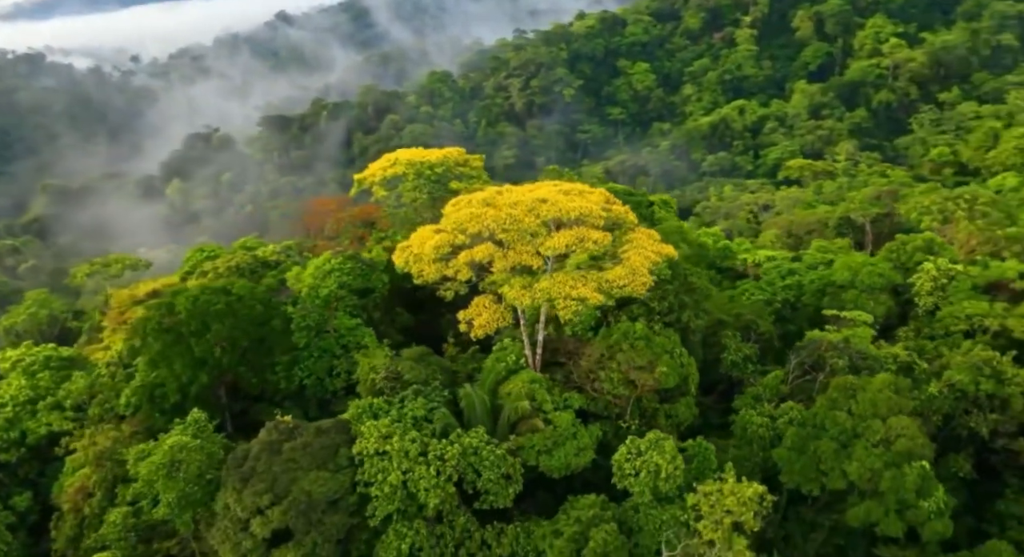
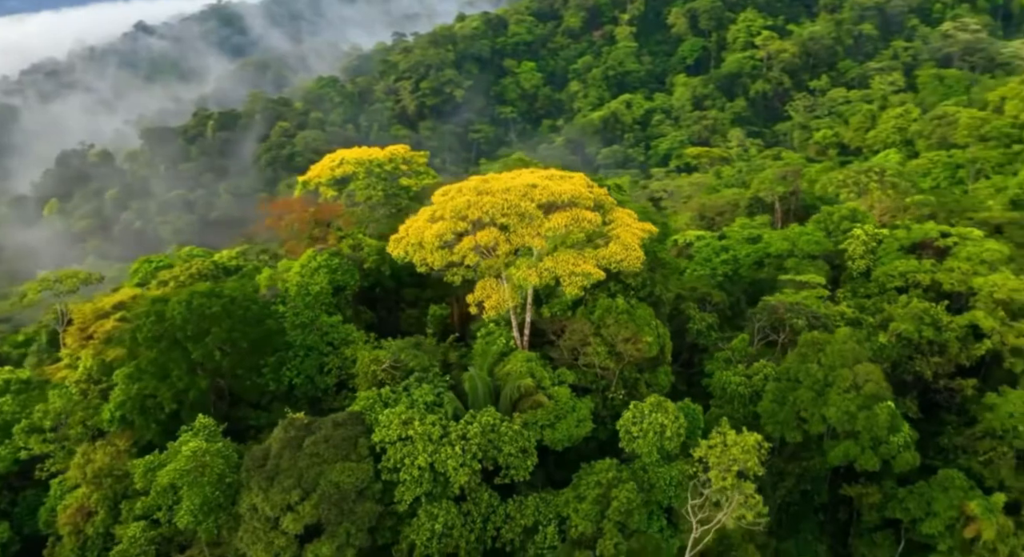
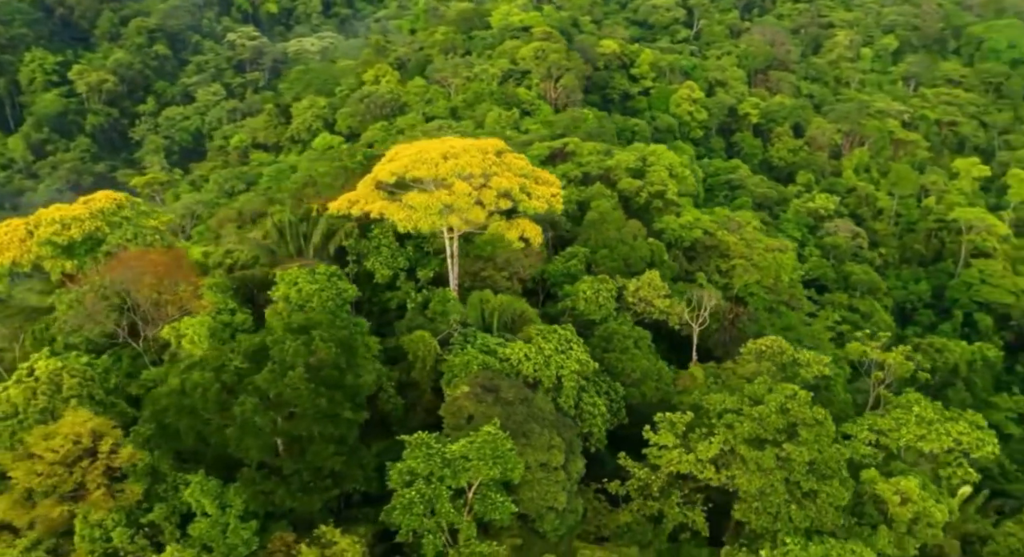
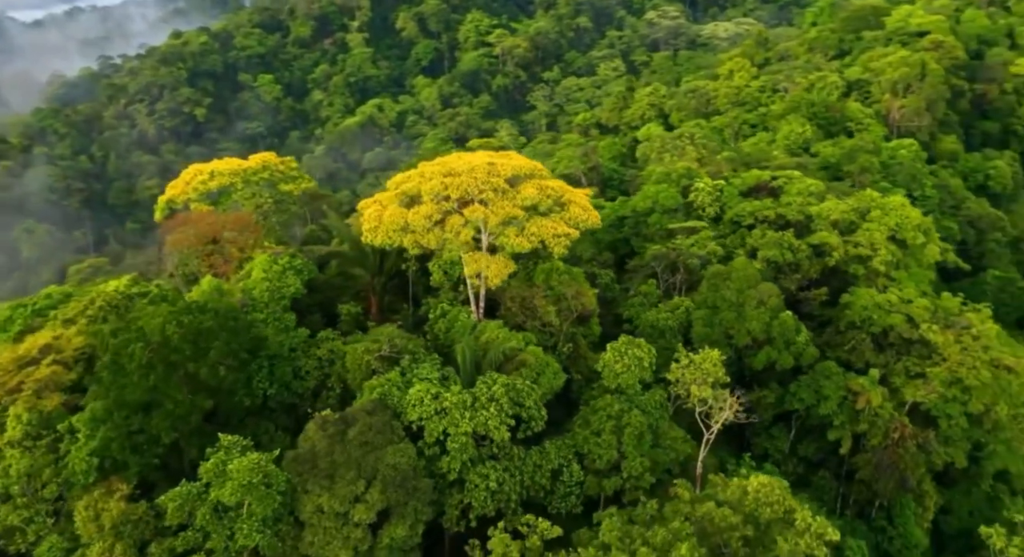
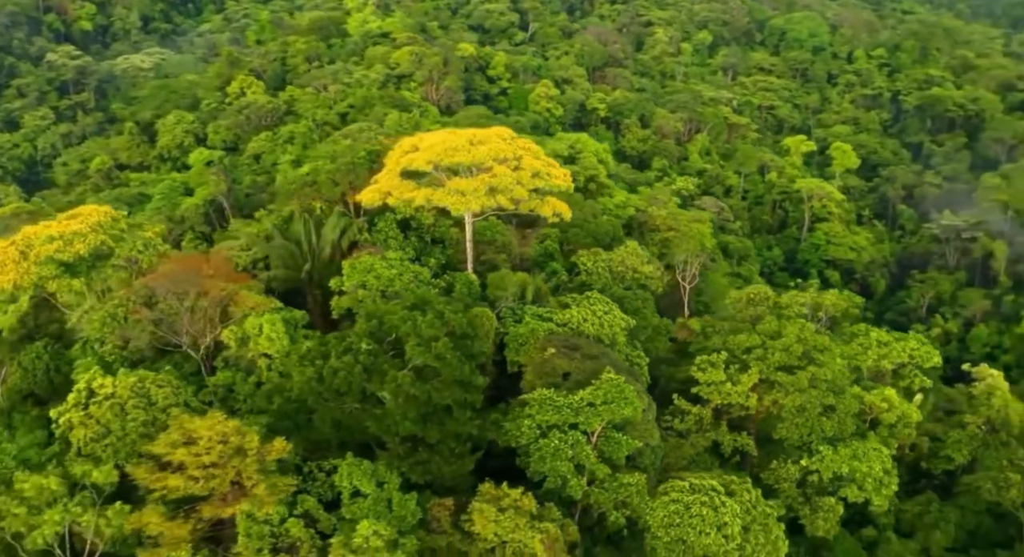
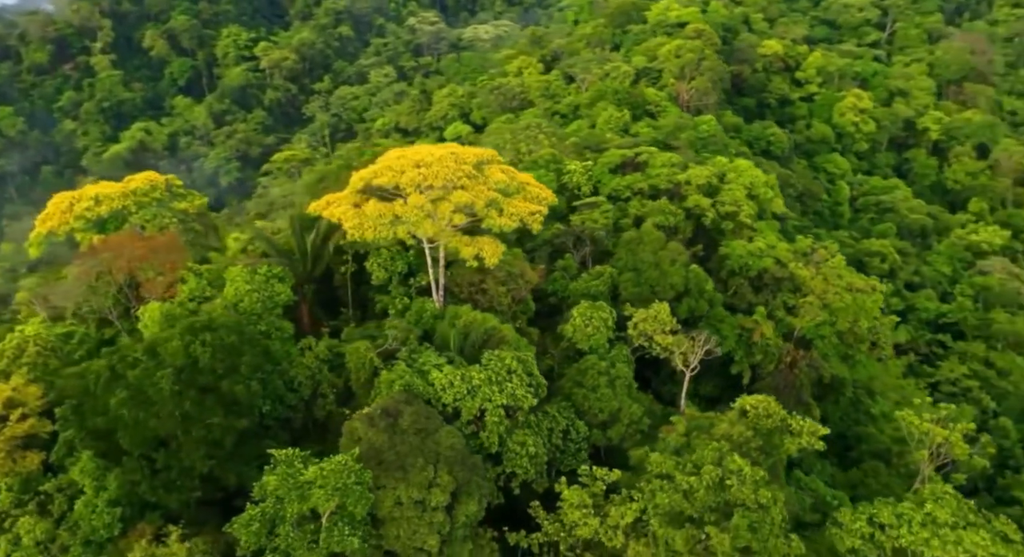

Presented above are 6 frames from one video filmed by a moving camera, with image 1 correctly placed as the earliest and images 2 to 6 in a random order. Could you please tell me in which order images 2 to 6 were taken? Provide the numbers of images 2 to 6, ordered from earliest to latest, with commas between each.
2, 4, 6, 3, 5
